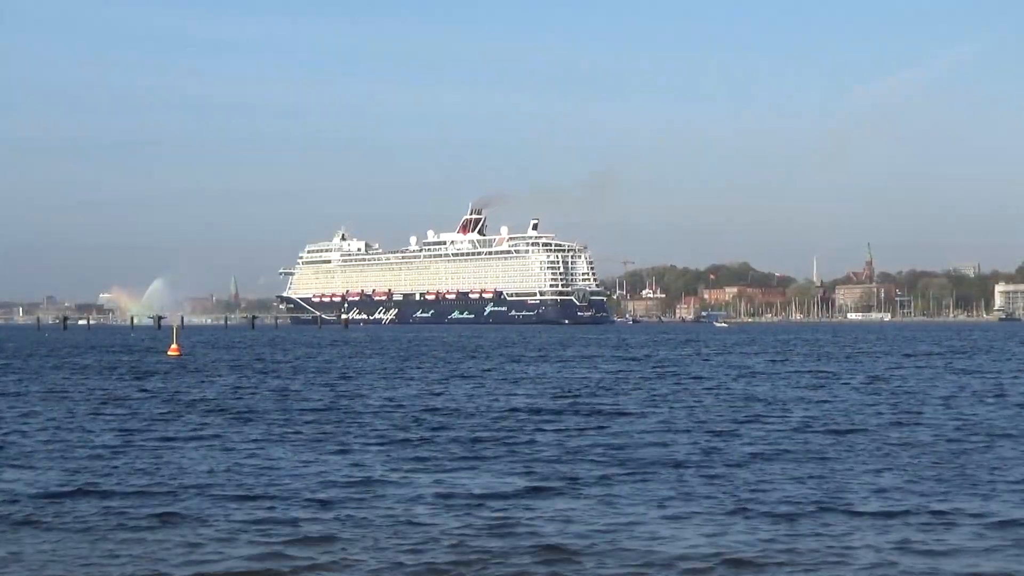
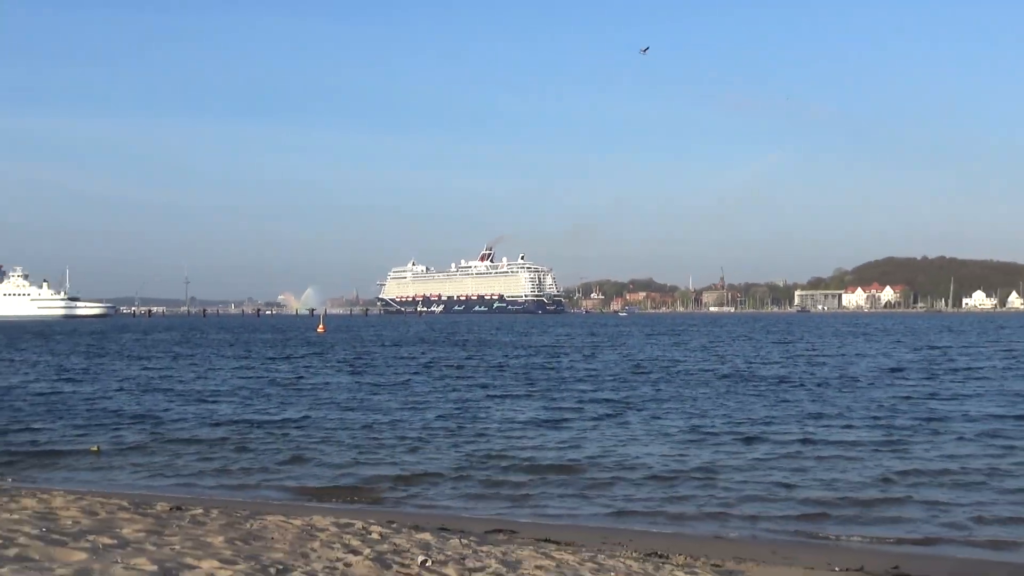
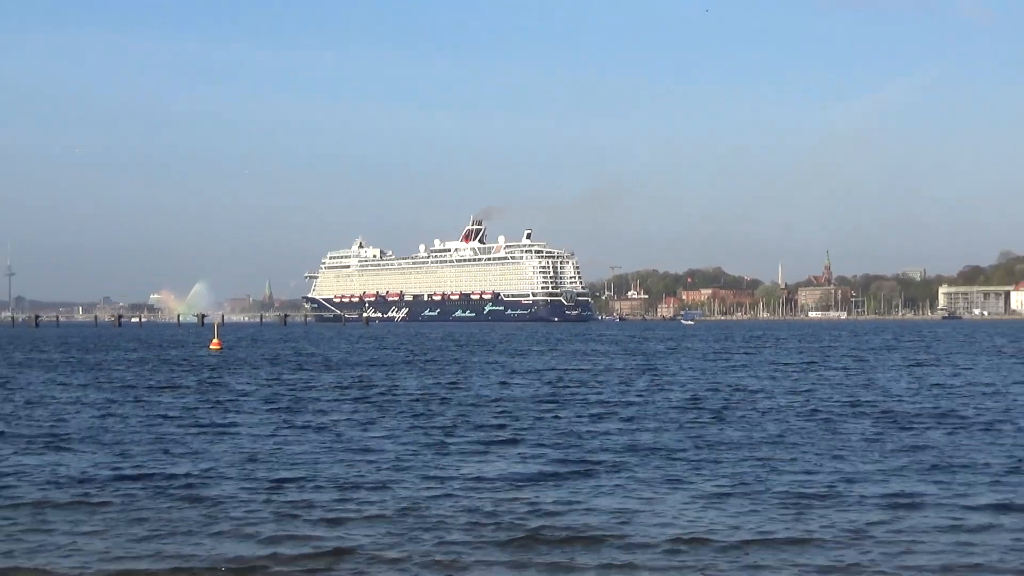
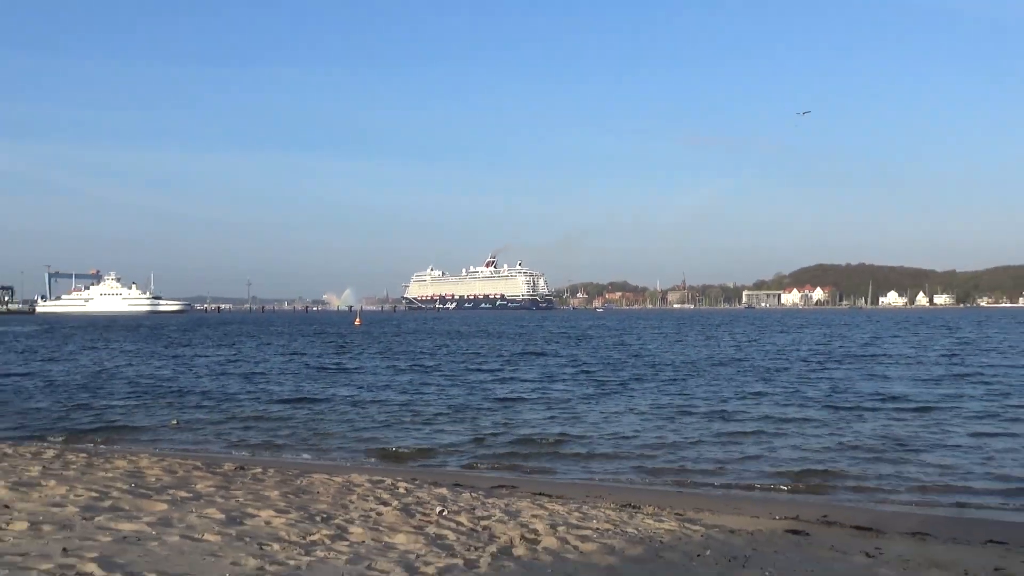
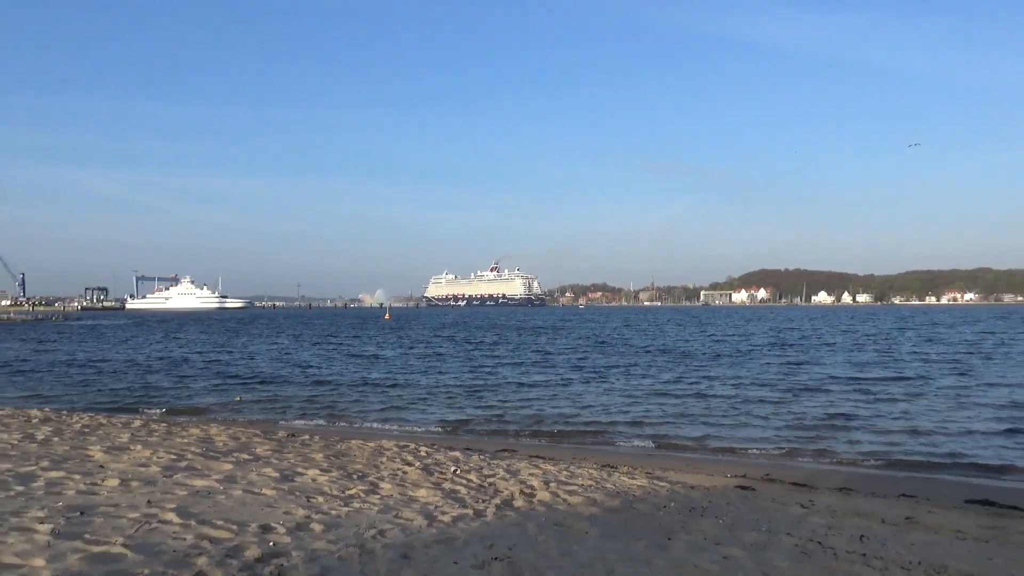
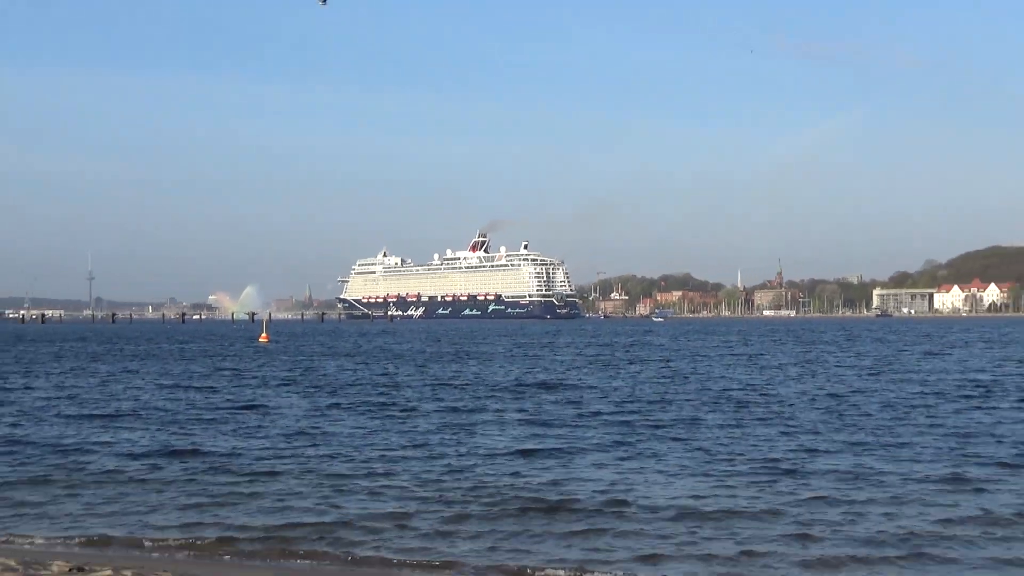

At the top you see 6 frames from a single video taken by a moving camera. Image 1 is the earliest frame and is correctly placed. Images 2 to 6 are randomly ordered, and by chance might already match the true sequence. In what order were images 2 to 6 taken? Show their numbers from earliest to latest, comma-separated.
3, 6, 2, 4, 5
